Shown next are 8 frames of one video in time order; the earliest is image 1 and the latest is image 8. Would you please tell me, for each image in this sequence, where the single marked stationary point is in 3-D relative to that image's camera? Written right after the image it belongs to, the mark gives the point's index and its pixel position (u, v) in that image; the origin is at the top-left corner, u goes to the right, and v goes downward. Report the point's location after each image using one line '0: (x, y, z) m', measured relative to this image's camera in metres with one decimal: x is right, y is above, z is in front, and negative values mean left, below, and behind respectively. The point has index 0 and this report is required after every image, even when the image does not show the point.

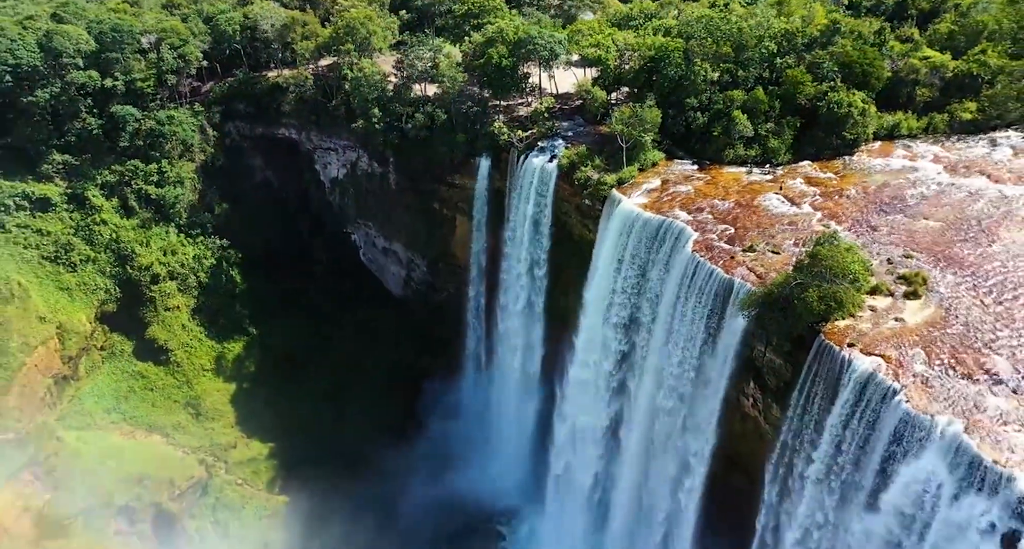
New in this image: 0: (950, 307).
0: (+9.0, -0.6, +17.2) m
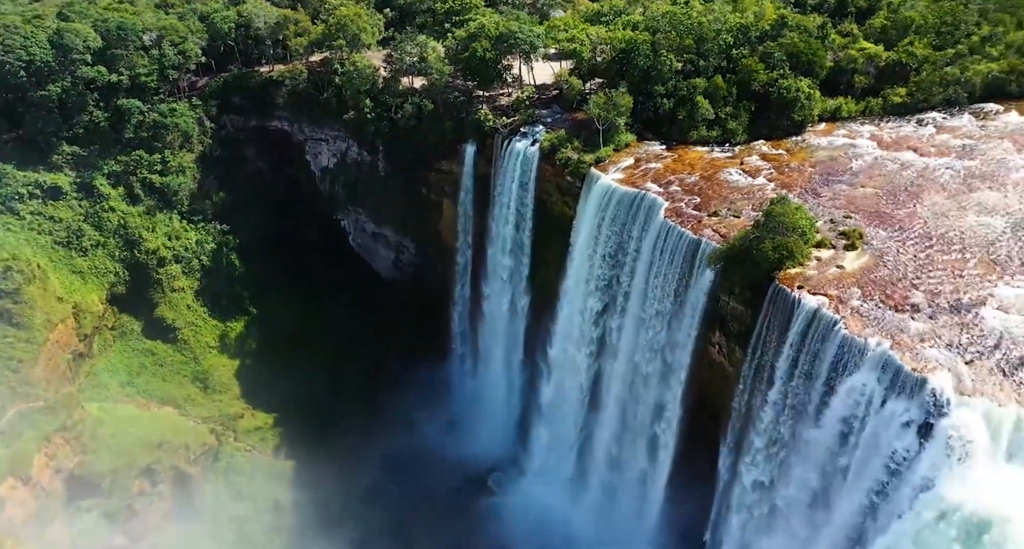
0: (+9.1, +0.5, +20.6) m
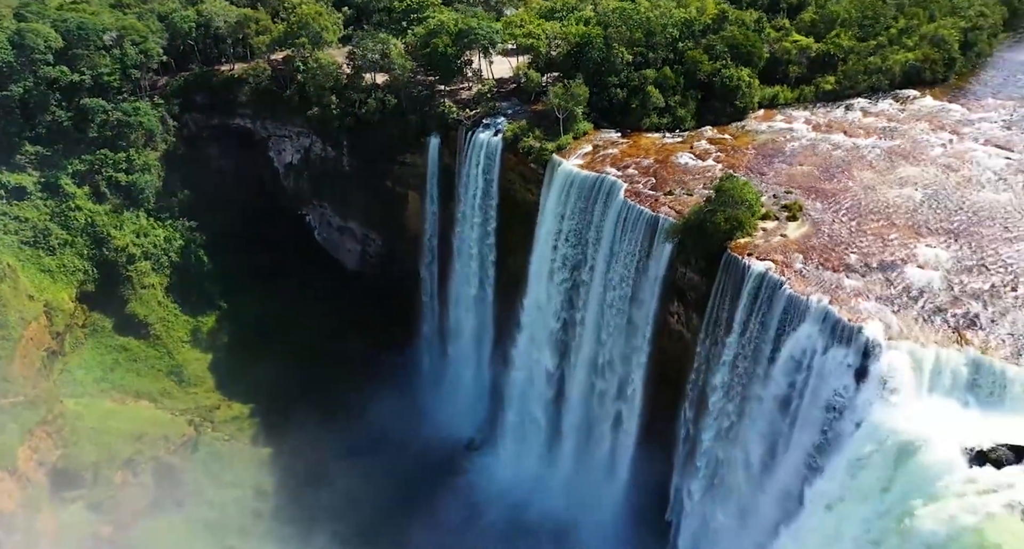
0: (+8.5, +1.4, +23.1) m
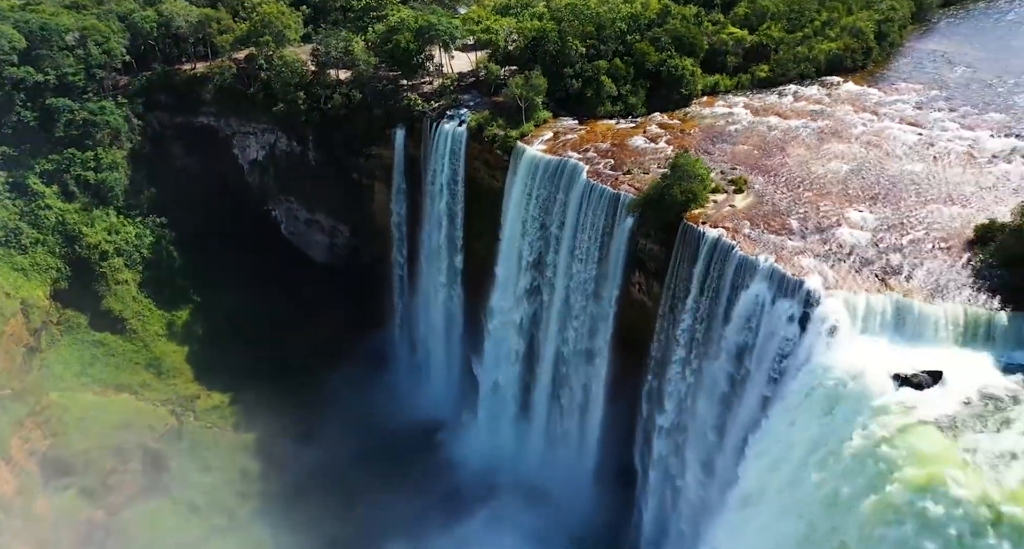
0: (+7.8, +2.4, +26.1) m
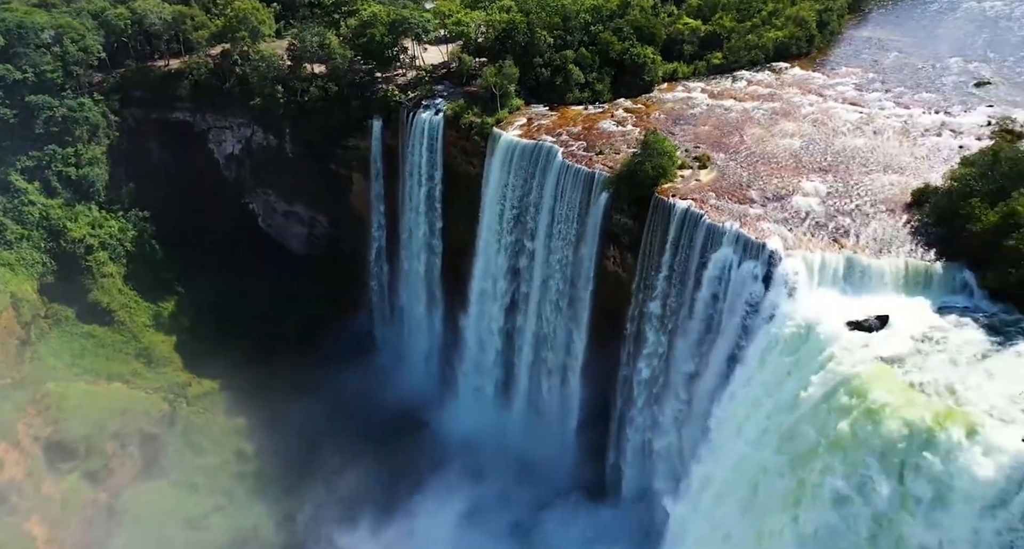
0: (+7.3, +3.6, +28.8) m
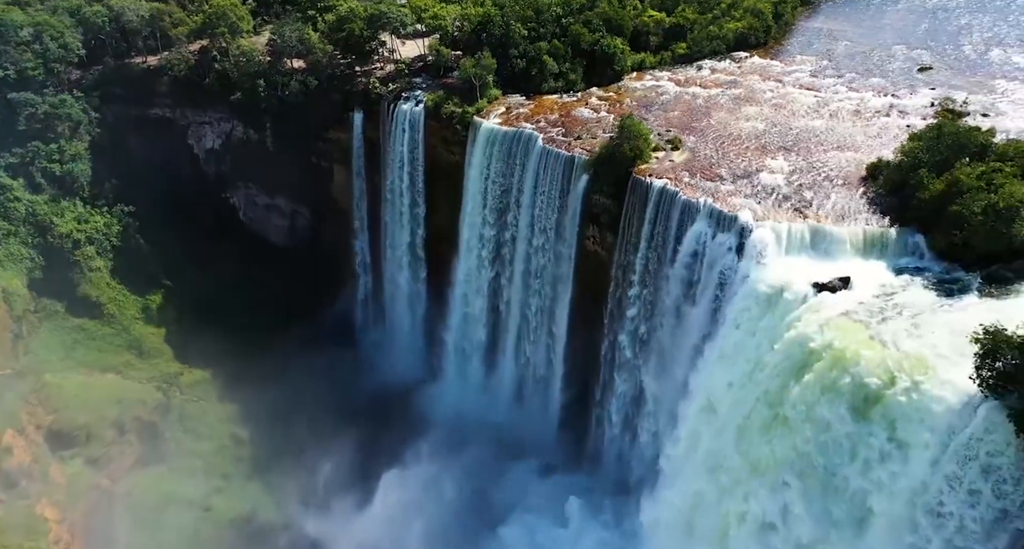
0: (+6.7, +4.5, +31.0) m
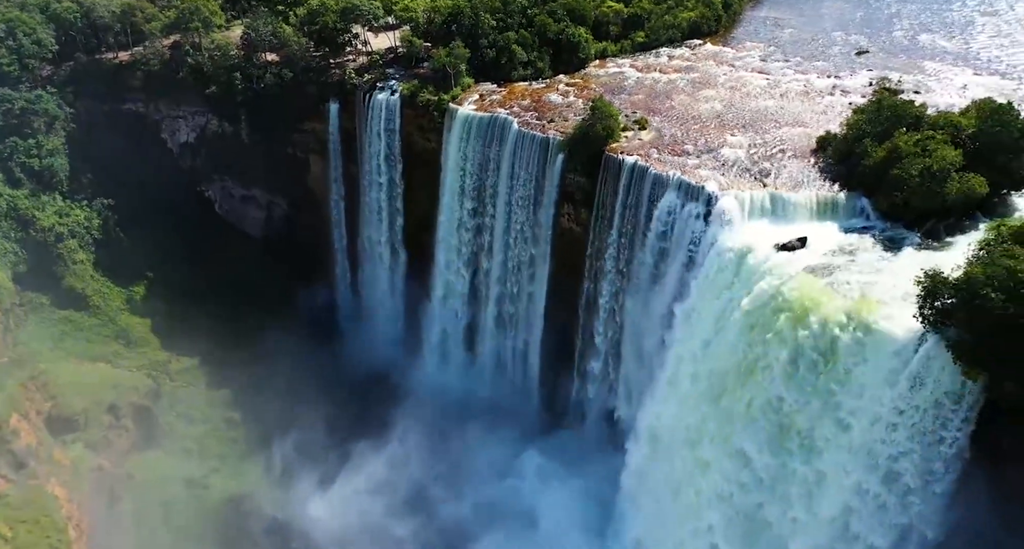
0: (+5.9, +5.7, +33.7) m
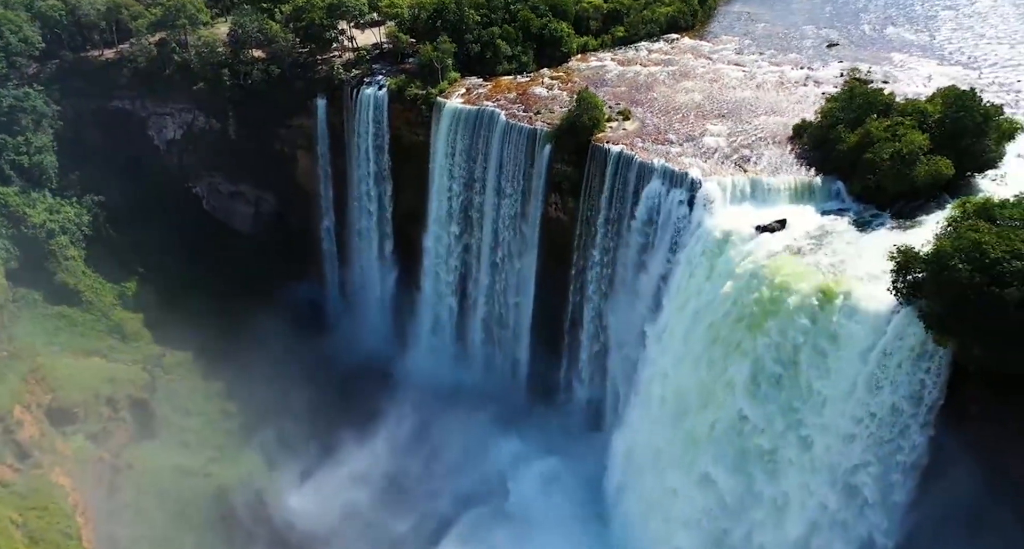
0: (+5.5, +6.4, +35.0) m
